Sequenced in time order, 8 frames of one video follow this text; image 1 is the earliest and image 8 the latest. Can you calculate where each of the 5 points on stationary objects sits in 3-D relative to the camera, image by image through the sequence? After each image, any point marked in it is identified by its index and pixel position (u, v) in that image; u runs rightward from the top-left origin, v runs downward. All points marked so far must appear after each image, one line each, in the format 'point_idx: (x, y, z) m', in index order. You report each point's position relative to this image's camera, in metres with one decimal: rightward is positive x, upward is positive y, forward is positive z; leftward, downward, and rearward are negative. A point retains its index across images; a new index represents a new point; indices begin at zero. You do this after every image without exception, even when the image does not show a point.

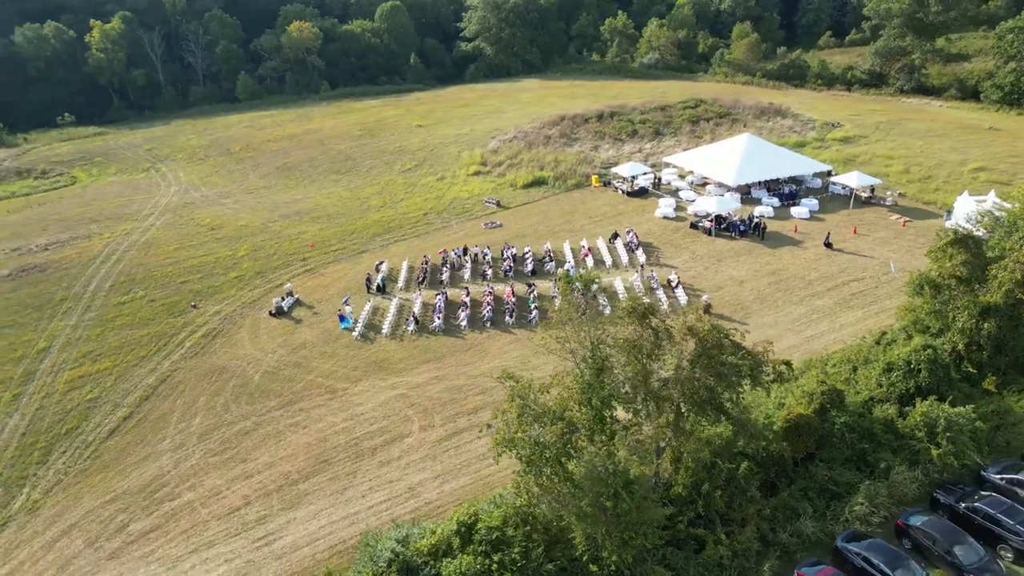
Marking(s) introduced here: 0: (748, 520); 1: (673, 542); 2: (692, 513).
0: (+6.3, -6.1, +19.7) m
1: (+4.2, -6.5, +19.1) m
2: (+4.9, -5.9, +19.7) m
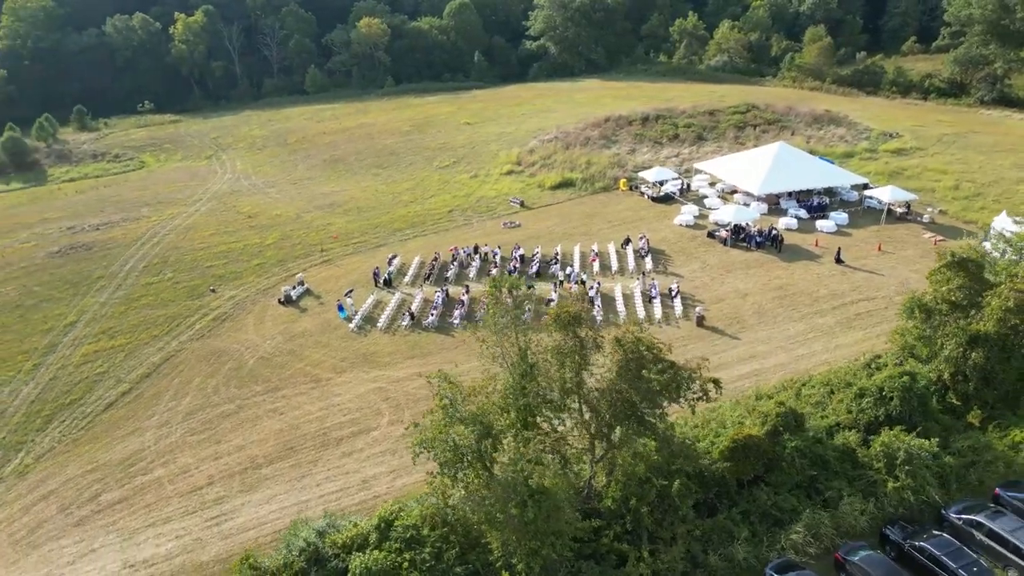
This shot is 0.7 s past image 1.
0: (+4.3, -6.5, +19.2) m
1: (+2.2, -6.8, +18.8) m
2: (+2.9, -6.2, +19.3) m
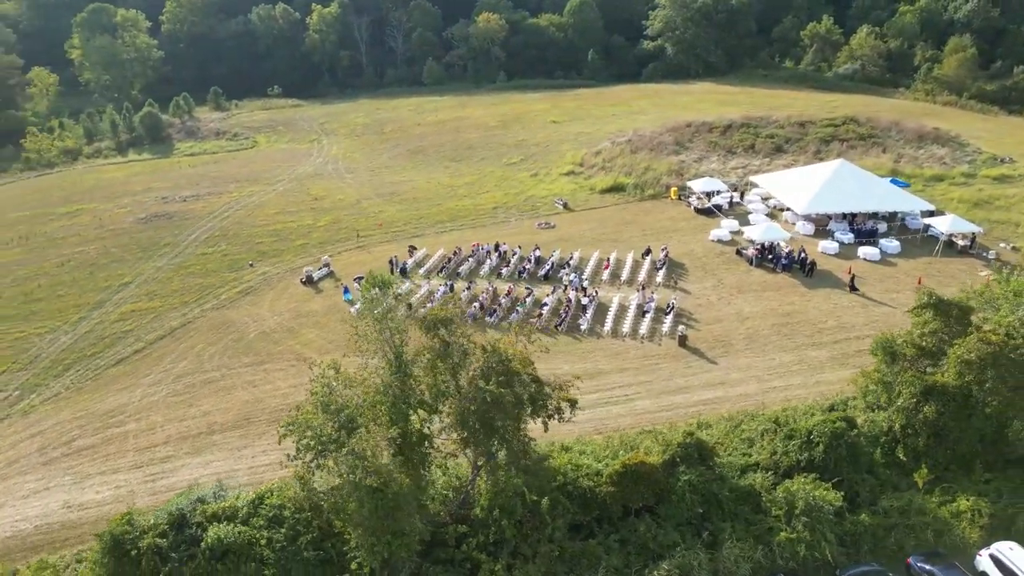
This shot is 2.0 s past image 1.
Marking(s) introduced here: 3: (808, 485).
0: (+0.6, -6.8, +18.8) m
1: (-1.5, -6.9, +18.7) m
2: (-0.7, -6.4, +19.1) m
3: (+7.8, -5.2, +19.8) m
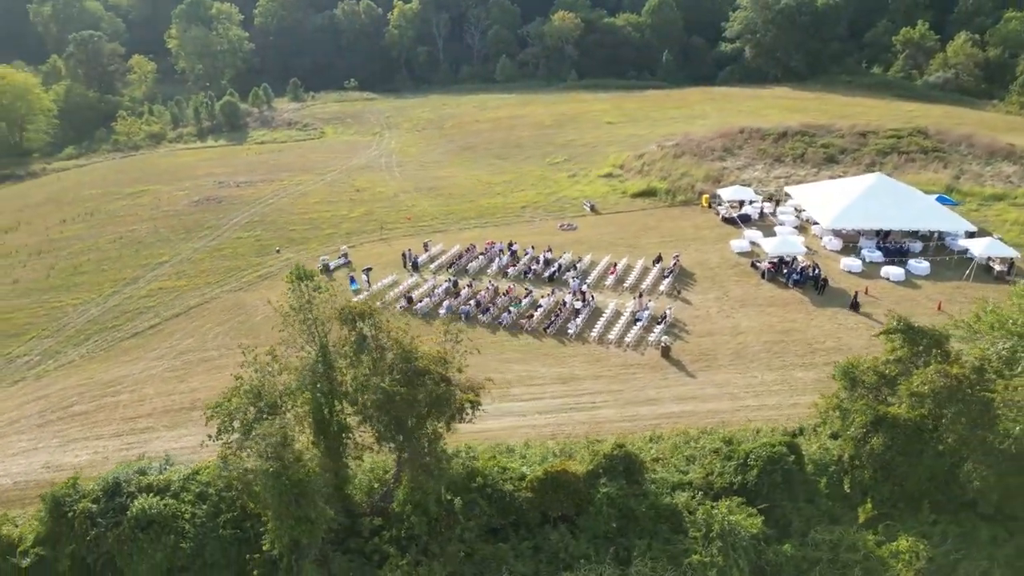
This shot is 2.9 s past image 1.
0: (-1.7, -6.8, +18.8) m
1: (-3.9, -6.8, +19.0) m
2: (-2.9, -6.3, +19.3) m
3: (+5.6, -5.6, +19.1) m
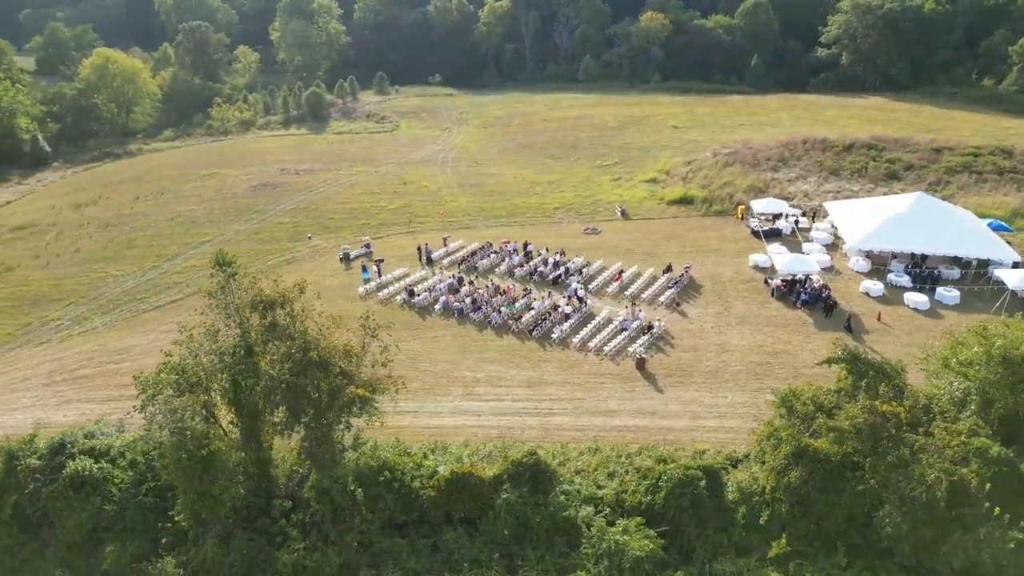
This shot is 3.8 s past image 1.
0: (-4.4, -6.6, +19.2) m
1: (-6.5, -6.5, +19.7) m
2: (-5.6, -6.1, +19.8) m
3: (+3.0, -6.0, +18.5) m
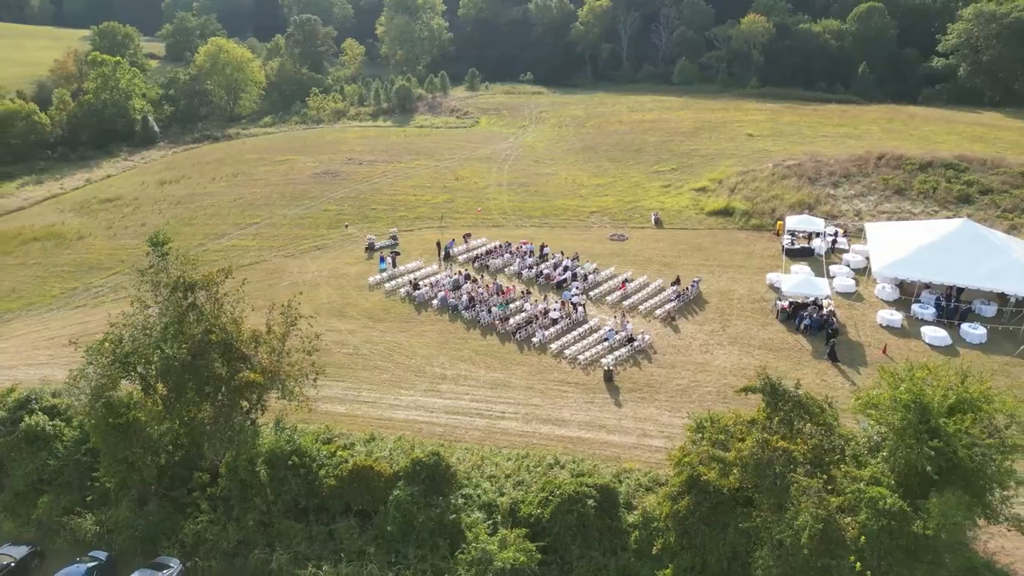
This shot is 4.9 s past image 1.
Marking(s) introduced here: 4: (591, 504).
0: (-7.3, -6.3, +20.1) m
1: (-9.3, -6.0, +20.8) m
2: (-8.3, -5.7, +20.8) m
3: (0.0, -6.2, +18.3) m
4: (+2.0, -5.4, +18.6) m
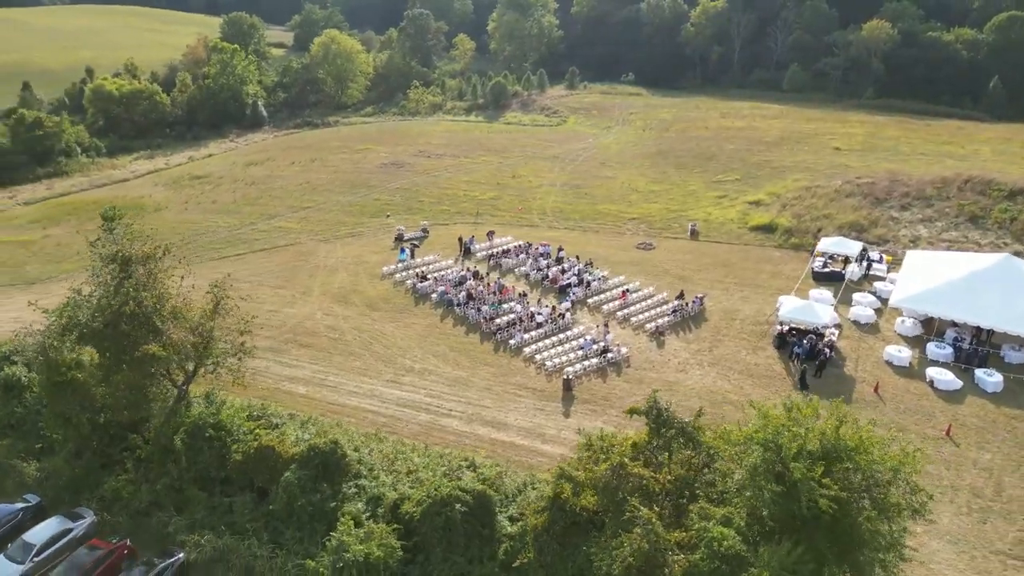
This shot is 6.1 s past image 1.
0: (-10.2, -5.6, +21.4) m
1: (-12.1, -5.1, +22.5) m
2: (-11.0, -4.9, +22.3) m
3: (-3.4, -6.1, +18.6) m
4: (-1.2, -5.5, +18.6) m
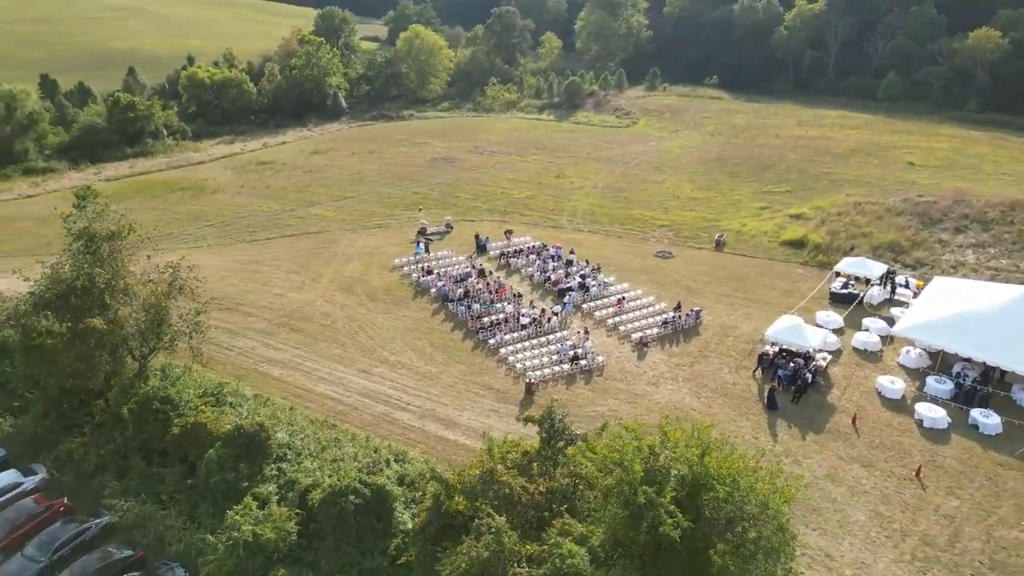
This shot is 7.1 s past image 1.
0: (-12.5, -4.9, +22.8) m
1: (-14.1, -4.3, +24.1) m
2: (-13.1, -4.2, +23.8) m
3: (-6.1, -5.9, +19.2) m
4: (-3.9, -5.4, +18.9) m
